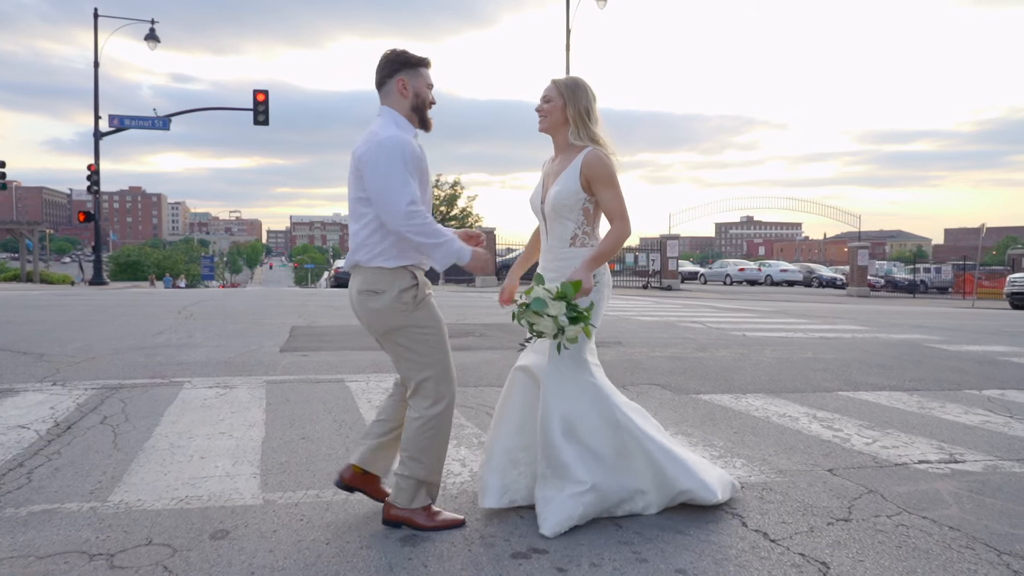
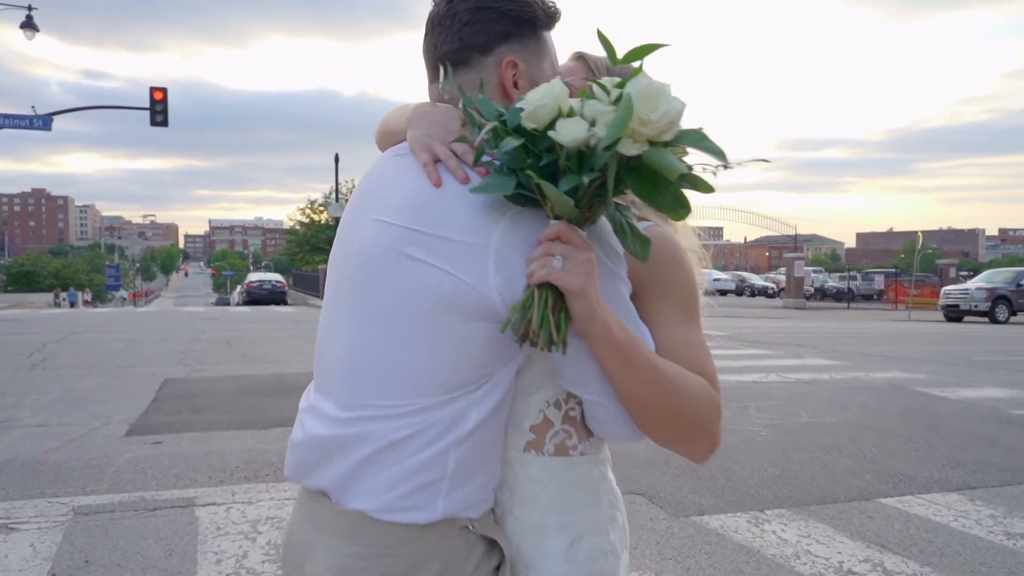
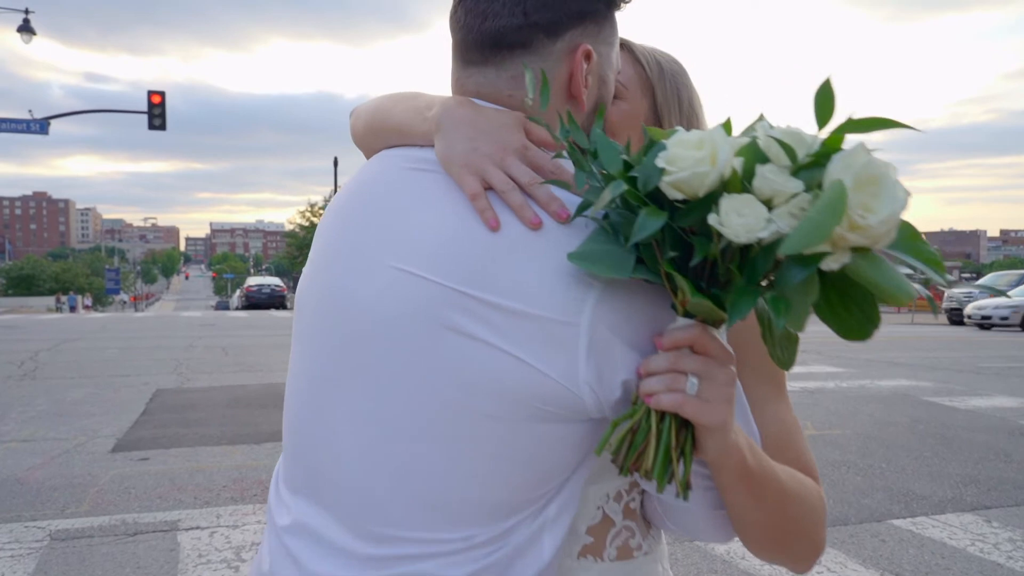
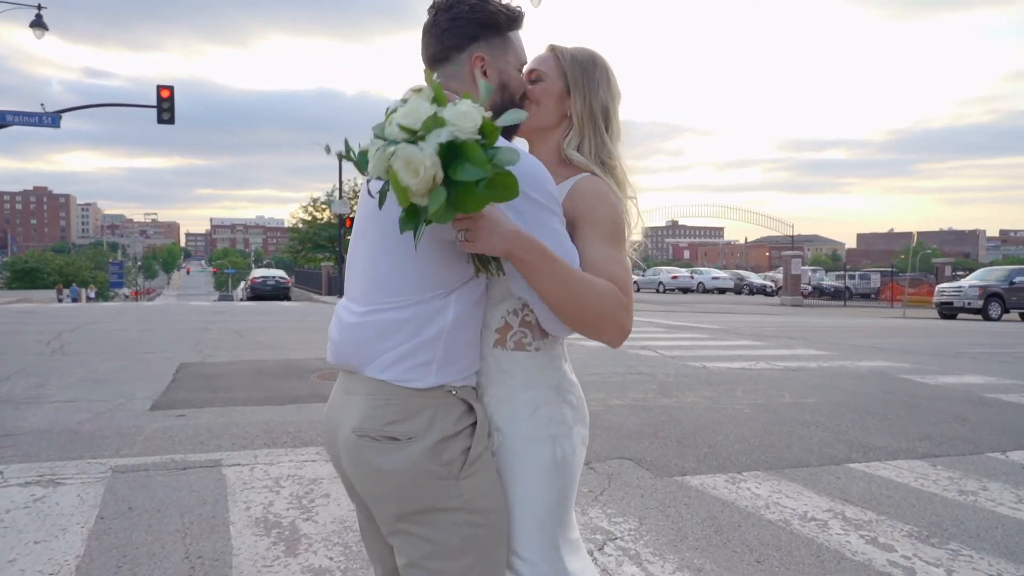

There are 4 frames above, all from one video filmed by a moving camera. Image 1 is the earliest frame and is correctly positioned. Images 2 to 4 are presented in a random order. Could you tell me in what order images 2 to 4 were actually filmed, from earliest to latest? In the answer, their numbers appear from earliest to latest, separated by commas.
4, 2, 3
